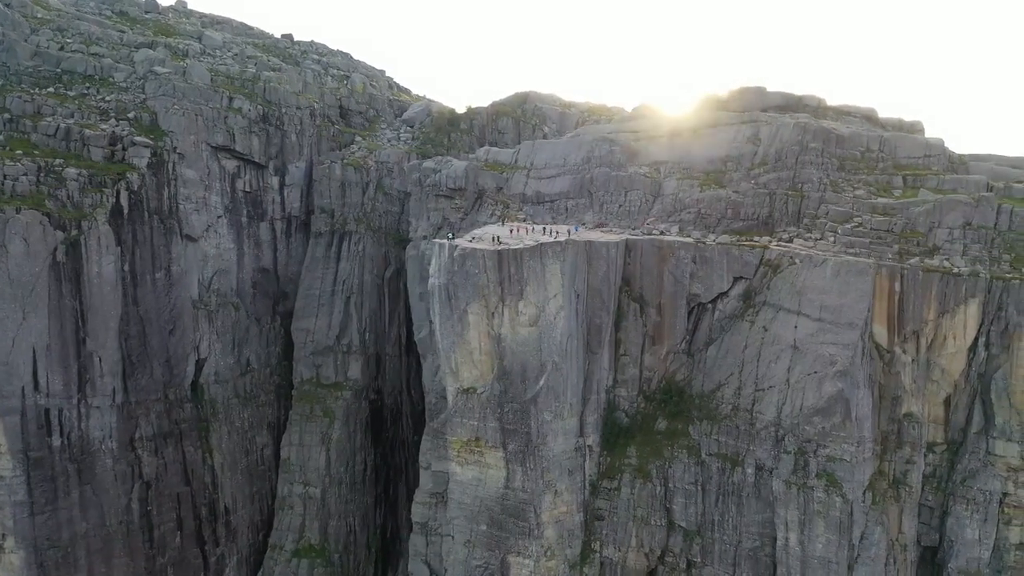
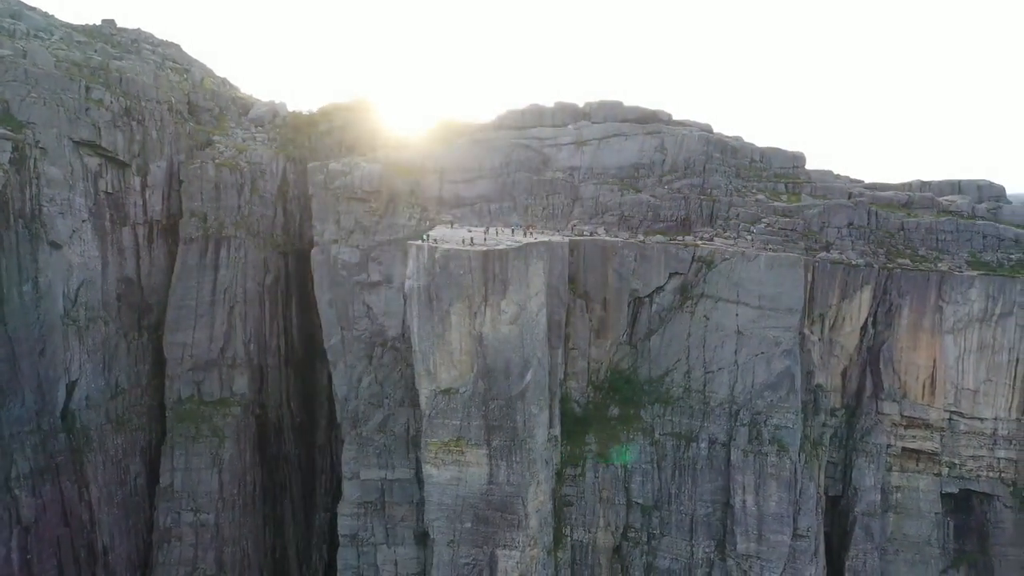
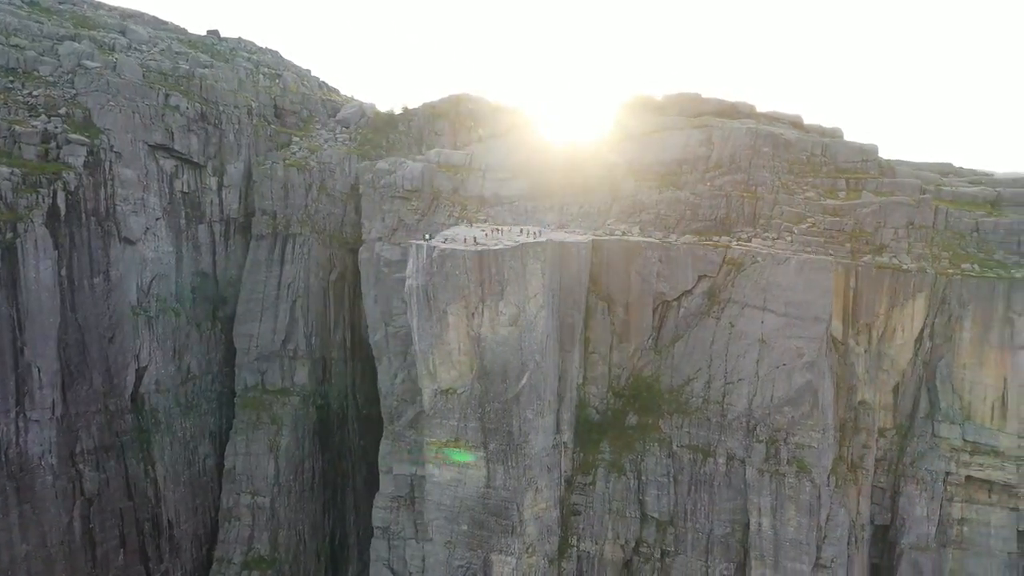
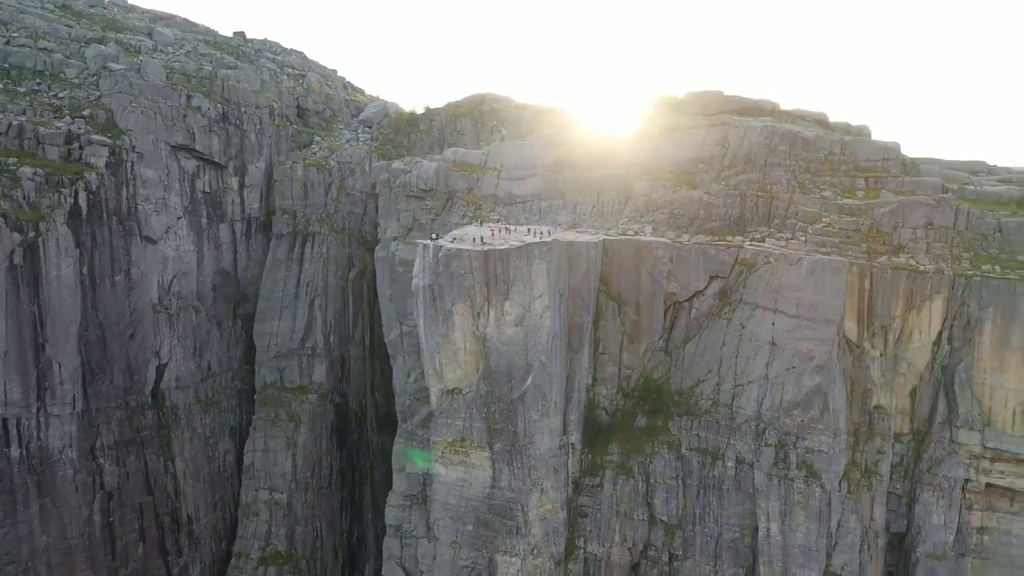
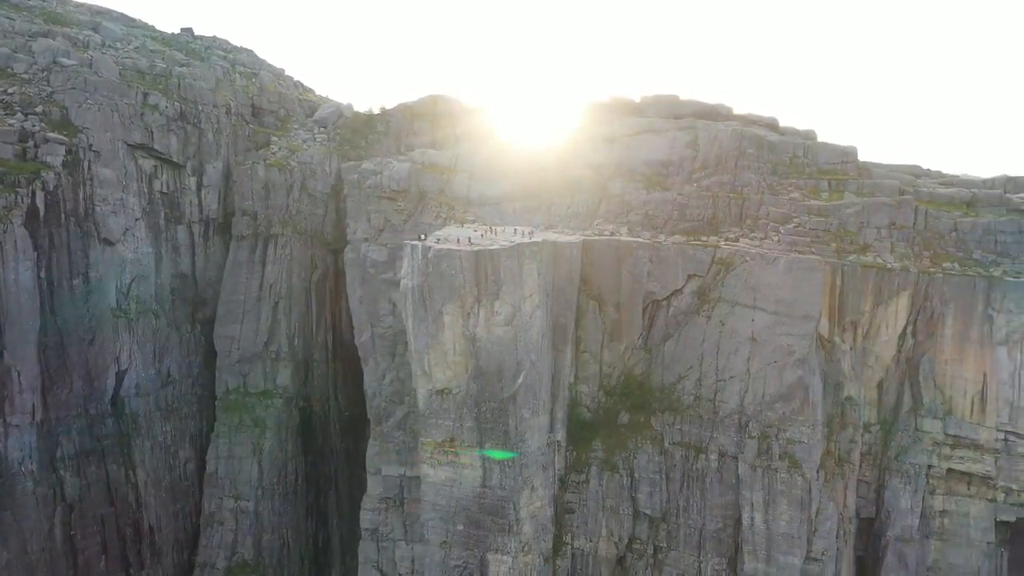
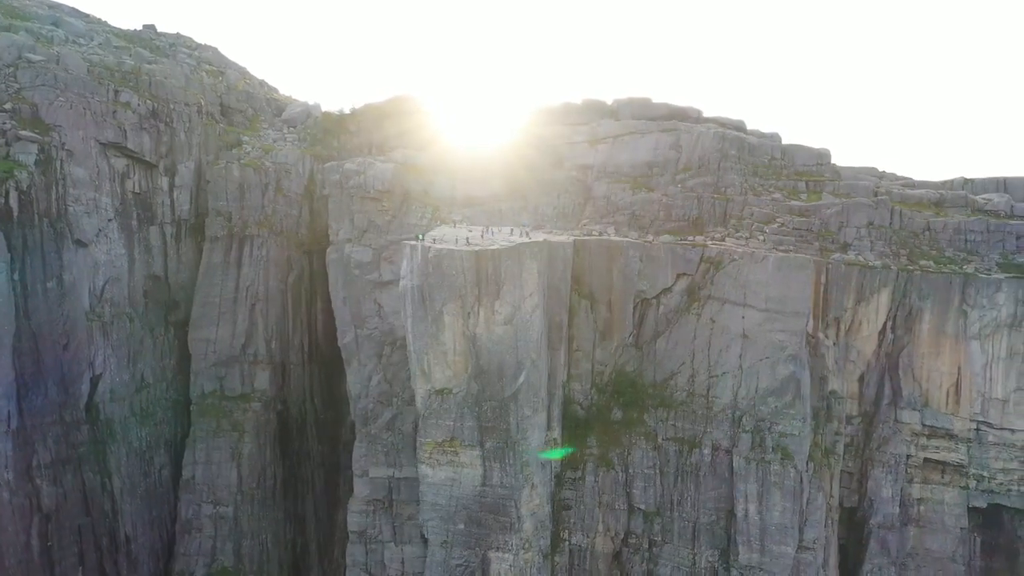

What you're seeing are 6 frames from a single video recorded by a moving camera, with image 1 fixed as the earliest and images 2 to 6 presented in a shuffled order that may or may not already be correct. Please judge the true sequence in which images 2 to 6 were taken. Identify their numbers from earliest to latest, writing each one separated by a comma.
4, 3, 5, 6, 2
